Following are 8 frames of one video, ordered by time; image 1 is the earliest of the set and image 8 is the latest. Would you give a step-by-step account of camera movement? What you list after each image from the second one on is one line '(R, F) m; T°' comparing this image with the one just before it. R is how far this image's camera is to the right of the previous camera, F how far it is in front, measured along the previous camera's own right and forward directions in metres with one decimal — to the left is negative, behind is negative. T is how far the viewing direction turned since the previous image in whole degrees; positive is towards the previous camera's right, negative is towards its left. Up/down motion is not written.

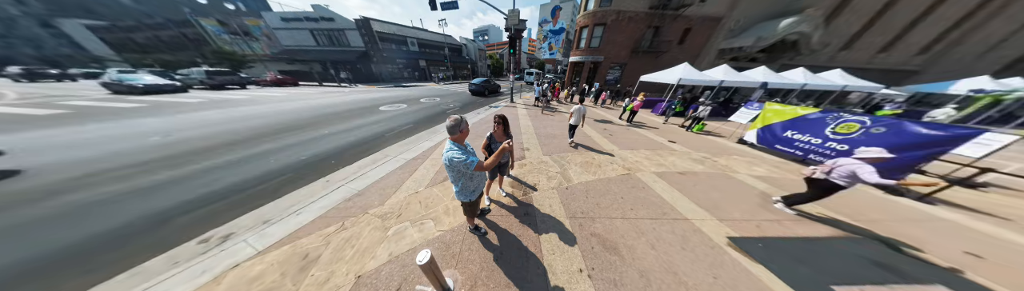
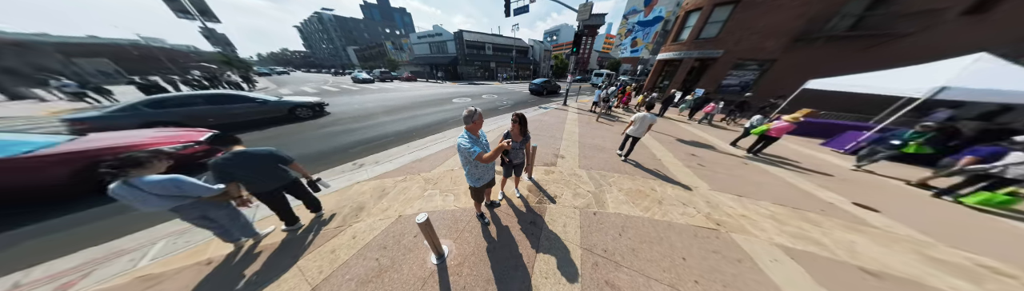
(+0.5, +0.1) m; -21°
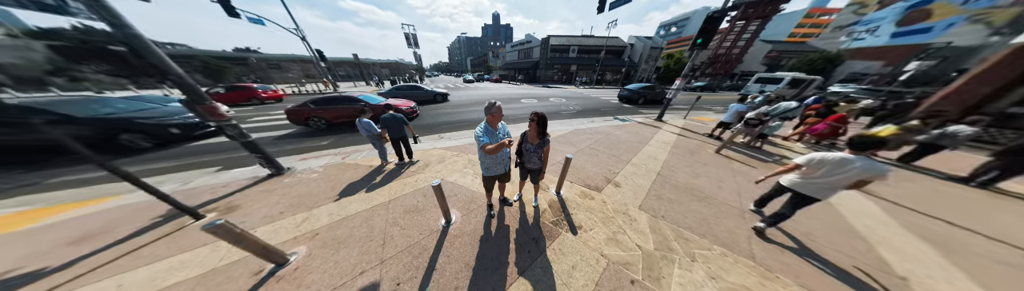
(+0.6, +0.2) m; -27°
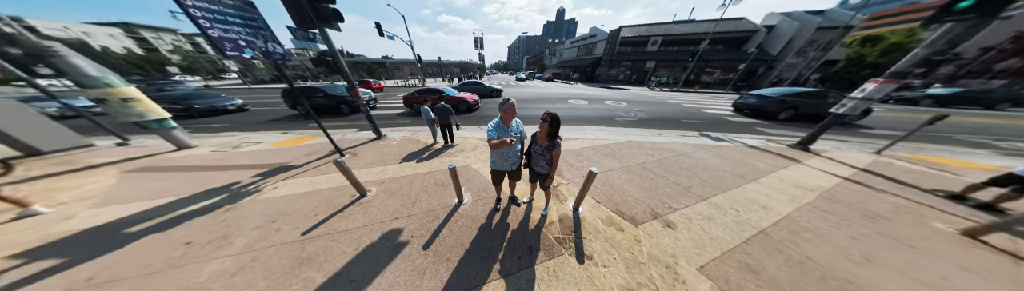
(+0.4, +0.1) m; -18°
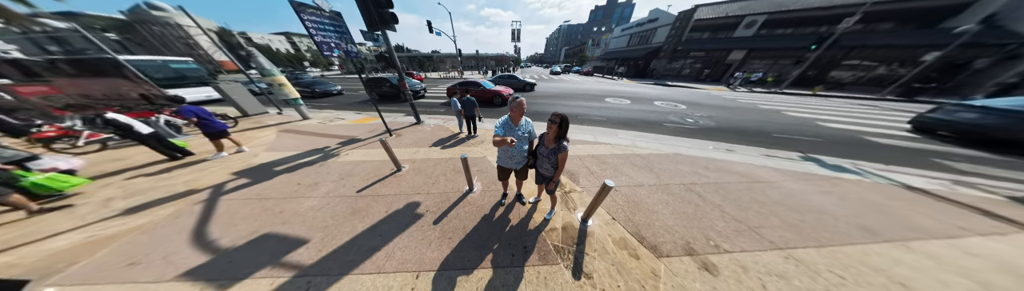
(+0.3, 0.0) m; -11°
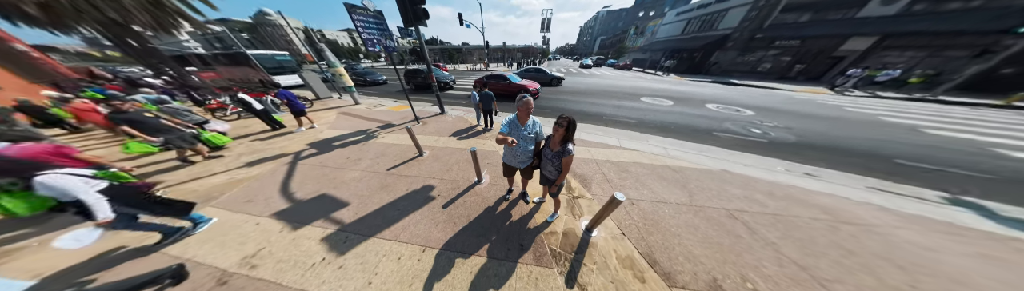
(+0.2, 0.0) m; -8°
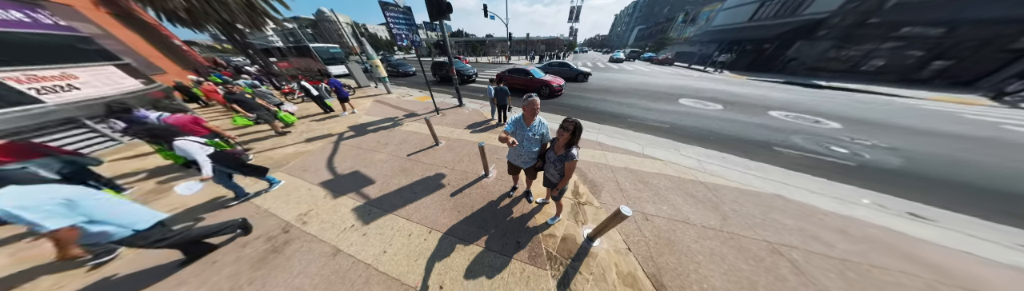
(+0.1, 0.0) m; -7°
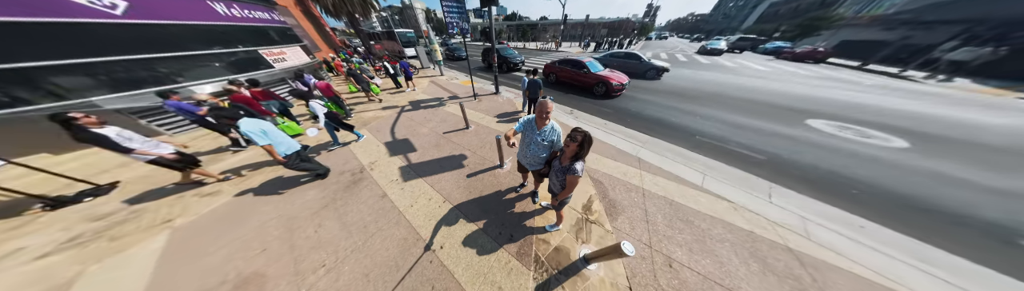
(+0.3, 0.0) m; -14°
